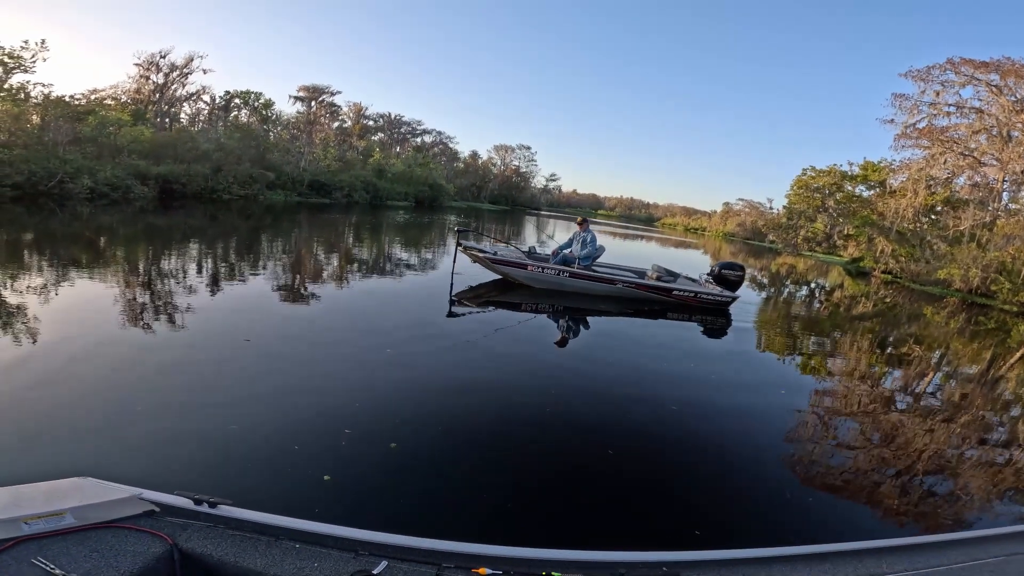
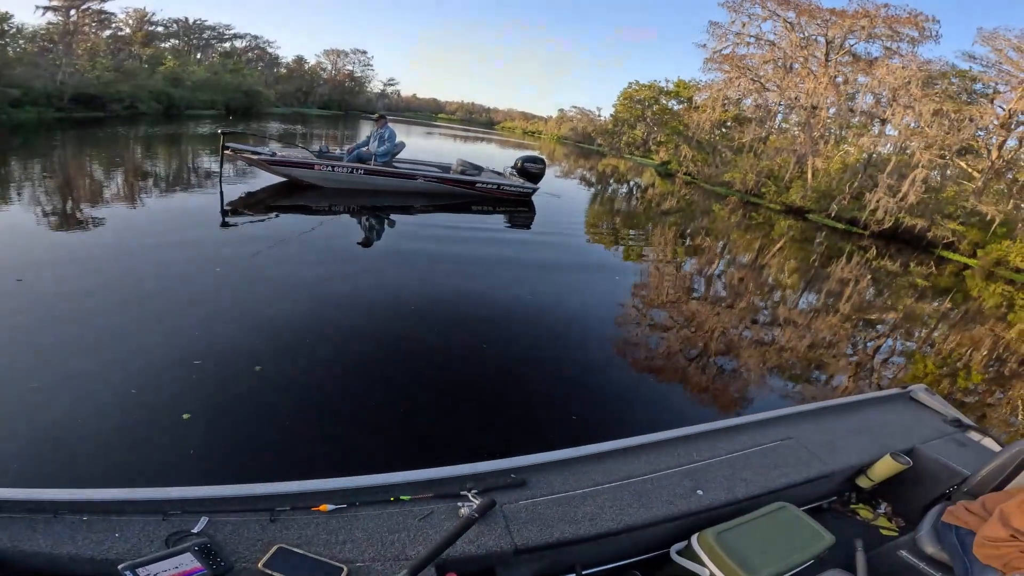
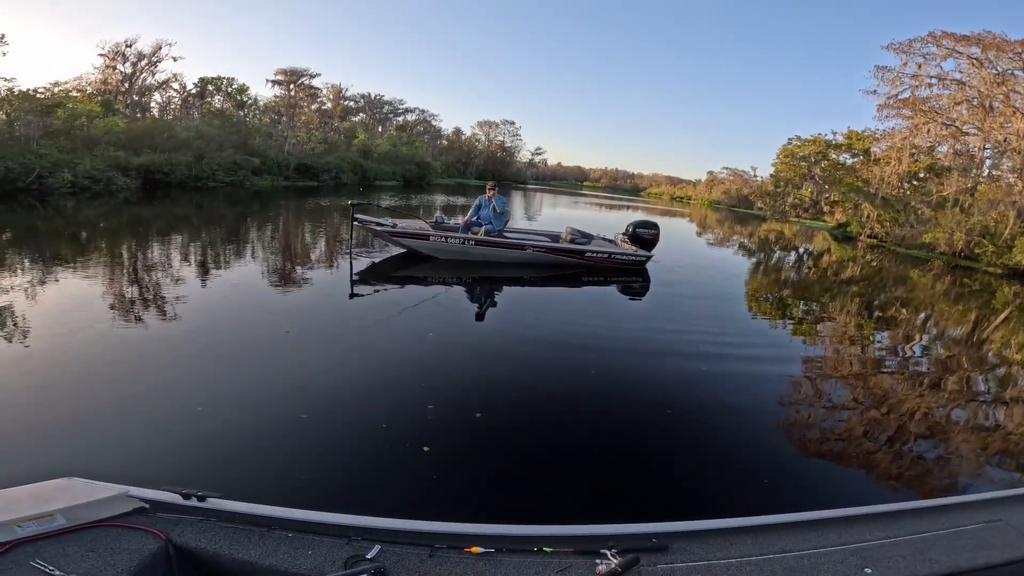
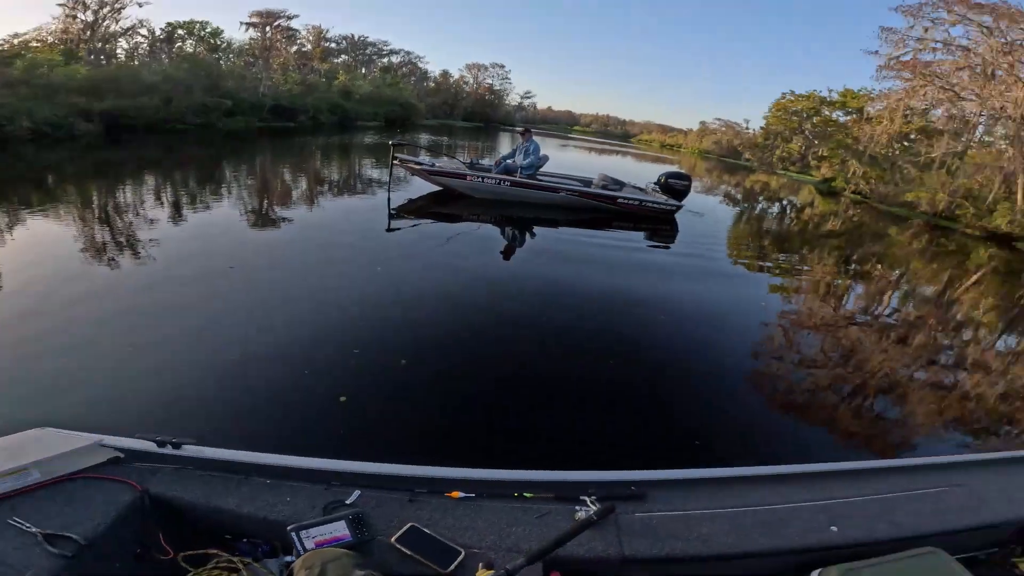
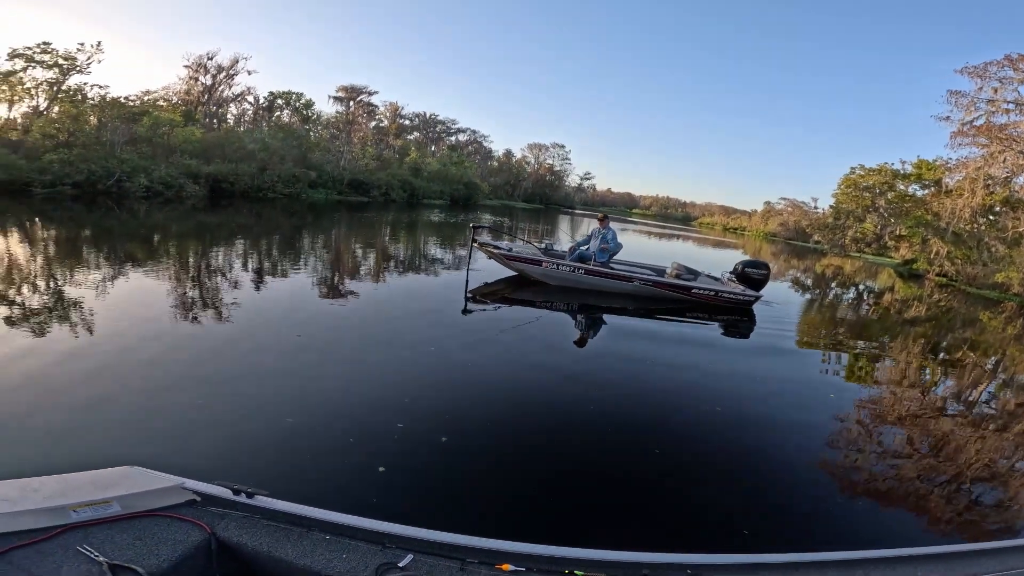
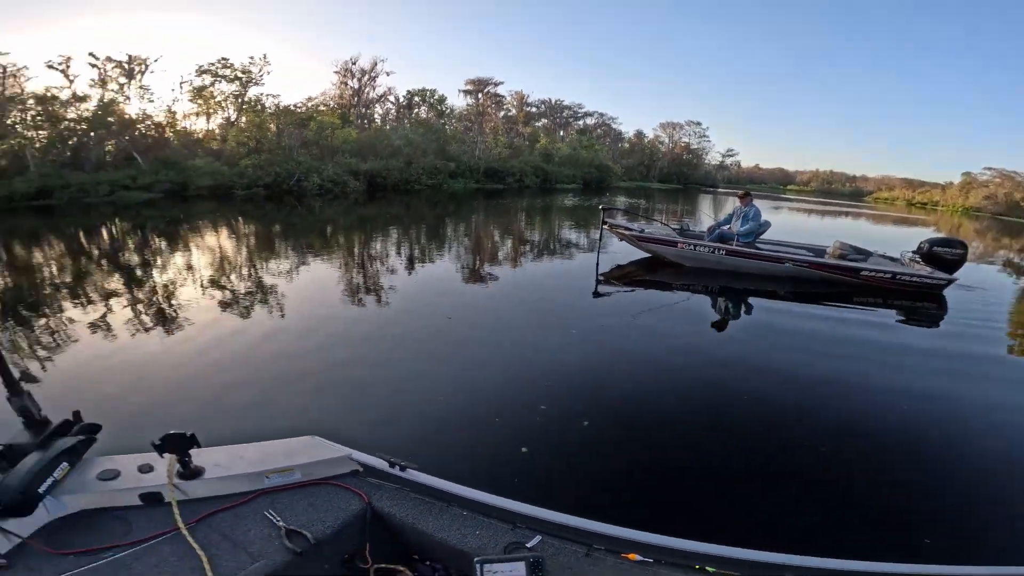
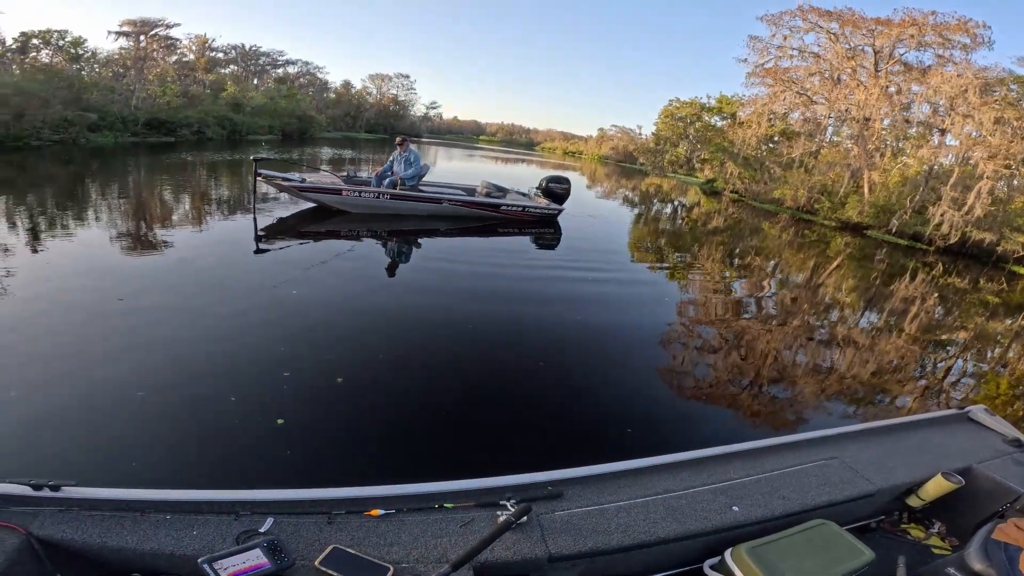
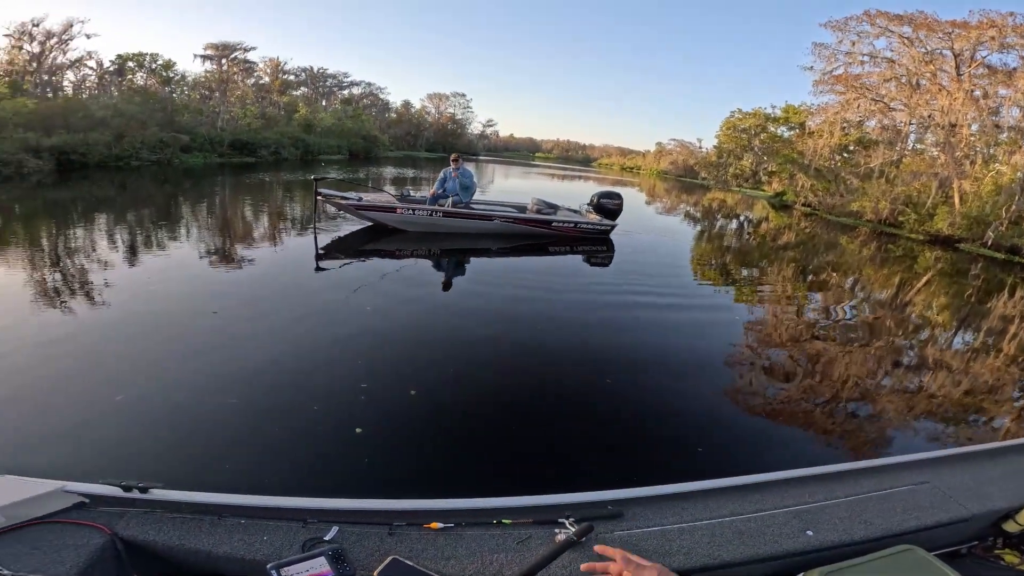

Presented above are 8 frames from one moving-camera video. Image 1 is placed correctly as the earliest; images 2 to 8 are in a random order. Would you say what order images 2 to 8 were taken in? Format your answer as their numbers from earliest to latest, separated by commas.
5, 6, 4, 2, 7, 8, 3
